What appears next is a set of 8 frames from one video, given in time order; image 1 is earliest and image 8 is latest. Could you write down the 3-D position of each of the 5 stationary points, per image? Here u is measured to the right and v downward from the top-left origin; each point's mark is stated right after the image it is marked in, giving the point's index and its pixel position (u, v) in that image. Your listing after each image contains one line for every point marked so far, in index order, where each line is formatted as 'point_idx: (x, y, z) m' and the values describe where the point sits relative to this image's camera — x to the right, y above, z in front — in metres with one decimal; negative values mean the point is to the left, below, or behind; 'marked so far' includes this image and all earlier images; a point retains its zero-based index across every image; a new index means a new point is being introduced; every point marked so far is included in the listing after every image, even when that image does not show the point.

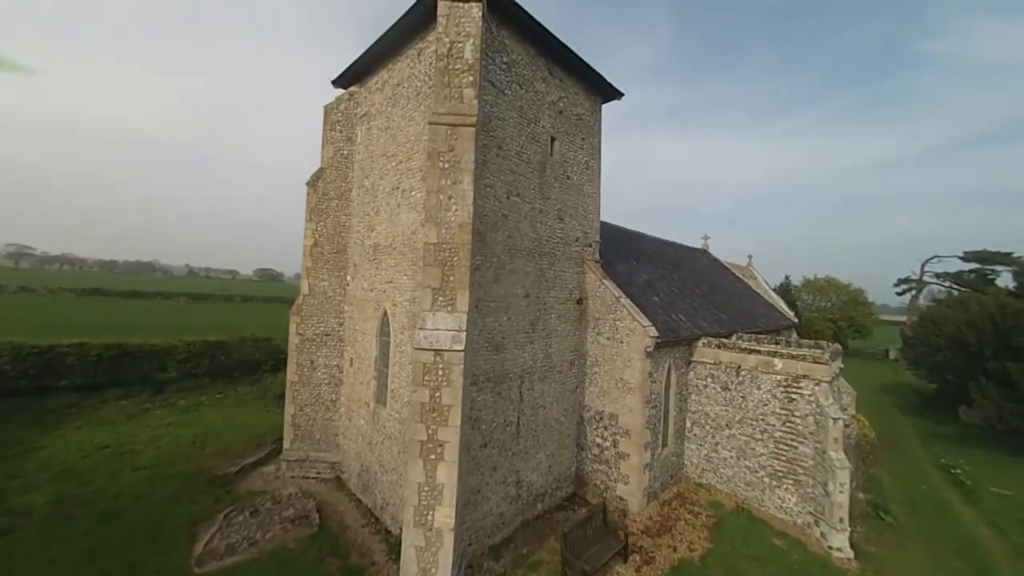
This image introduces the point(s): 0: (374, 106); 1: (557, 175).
0: (-3.0, +4.0, +10.9) m
1: (+1.0, +2.4, +10.6) m
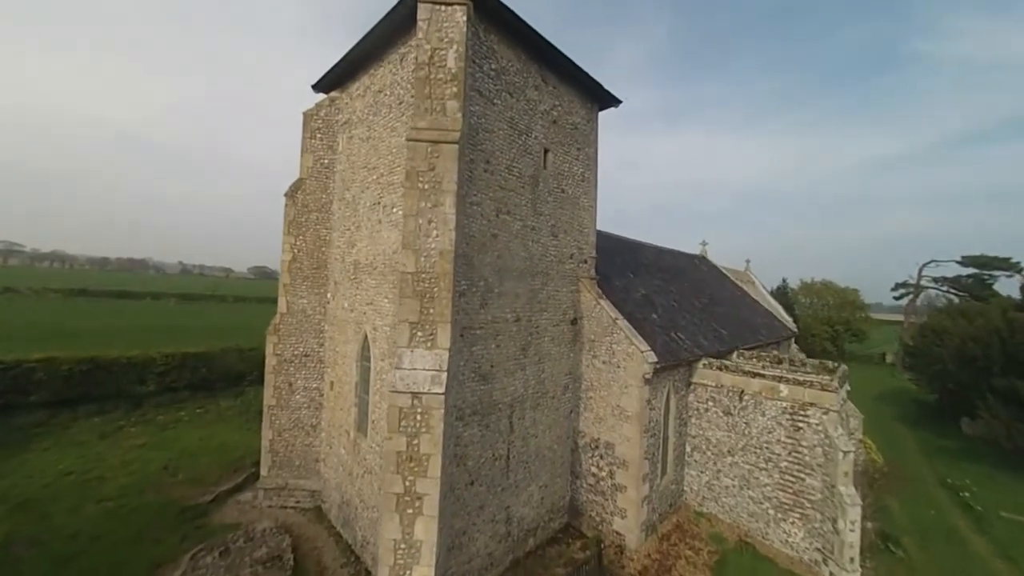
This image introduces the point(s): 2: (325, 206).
0: (-3.2, +3.6, +10.2) m
1: (+0.8, +2.0, +9.9) m
2: (-4.2, +1.9, +11.1) m
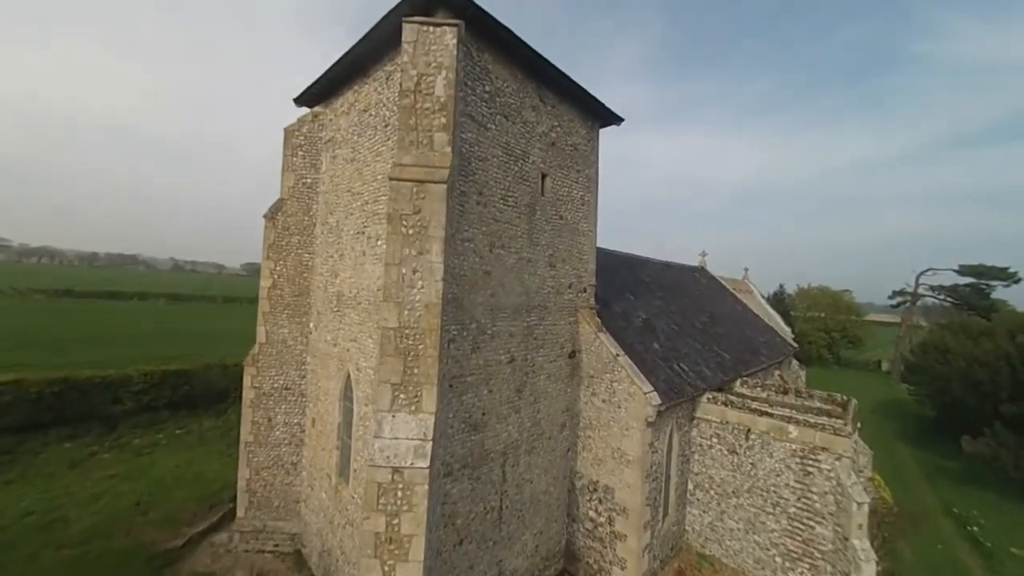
0: (-3.3, +3.0, +9.5) m
1: (+0.7, +1.3, +9.3) m
2: (-4.3, +1.3, +10.4) m
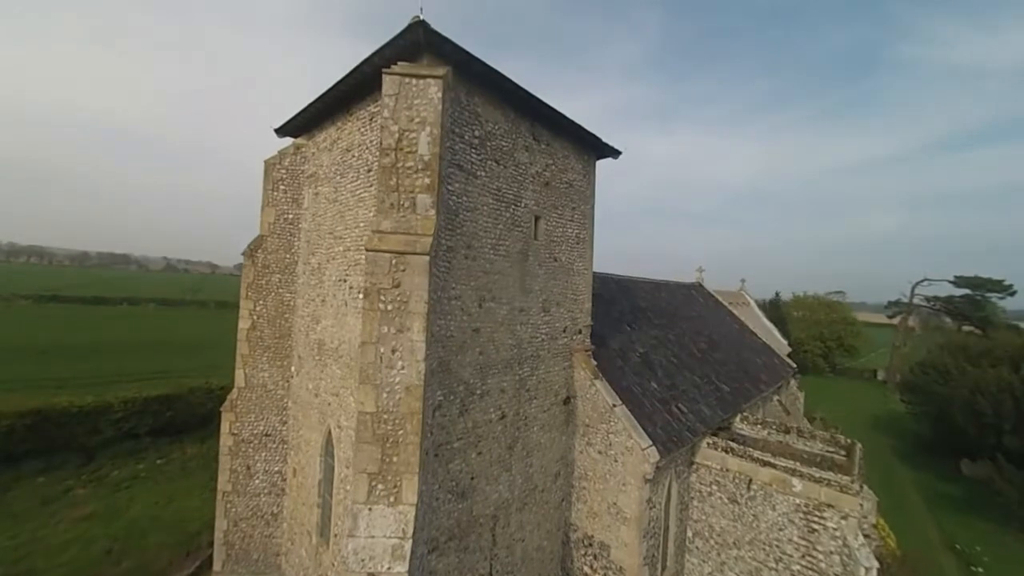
0: (-3.4, +2.2, +9.0) m
1: (+0.5, +0.5, +8.8) m
2: (-4.5, +0.4, +9.9) m
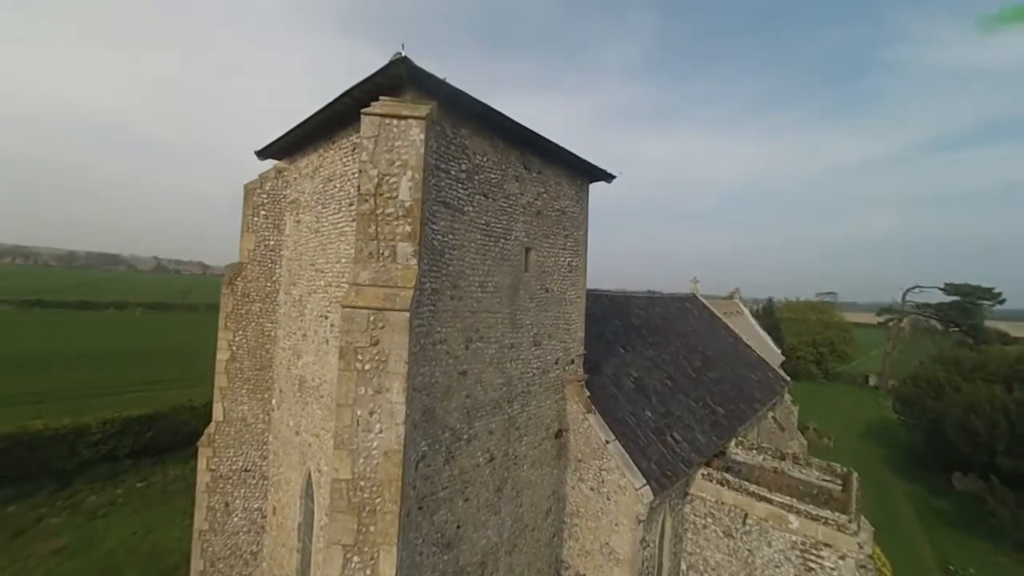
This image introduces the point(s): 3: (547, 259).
0: (-3.6, +1.6, +8.6) m
1: (+0.4, -0.1, +8.5) m
2: (-4.7, -0.1, +9.5) m
3: (+0.6, +0.5, +8.8) m
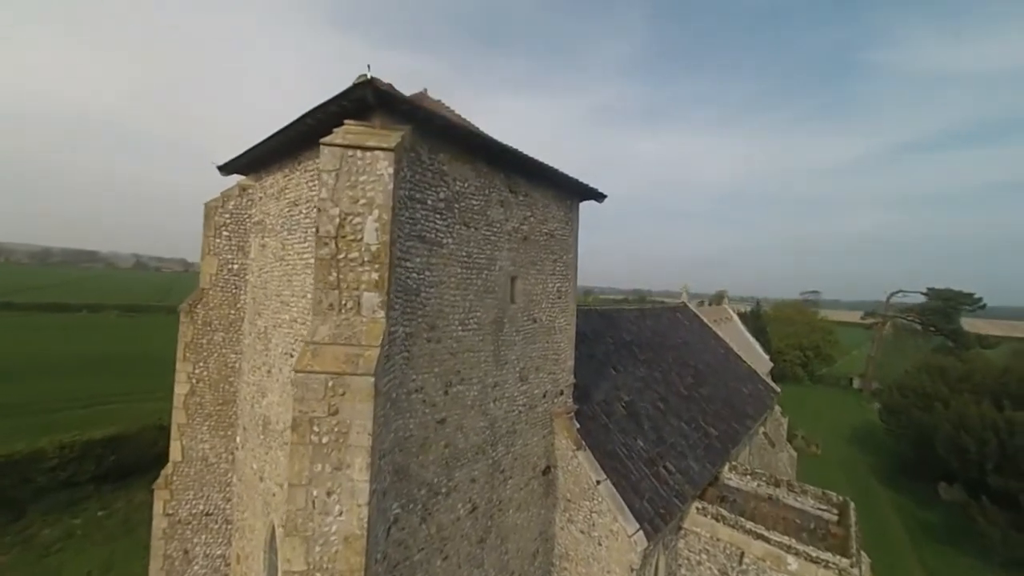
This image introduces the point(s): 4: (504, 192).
0: (-3.9, +1.1, +7.9) m
1: (+0.1, -0.6, +7.8) m
2: (-4.9, -0.6, +8.7) m
3: (+0.4, 0.0, +8.2) m
4: (-0.1, +1.4, +7.3) m
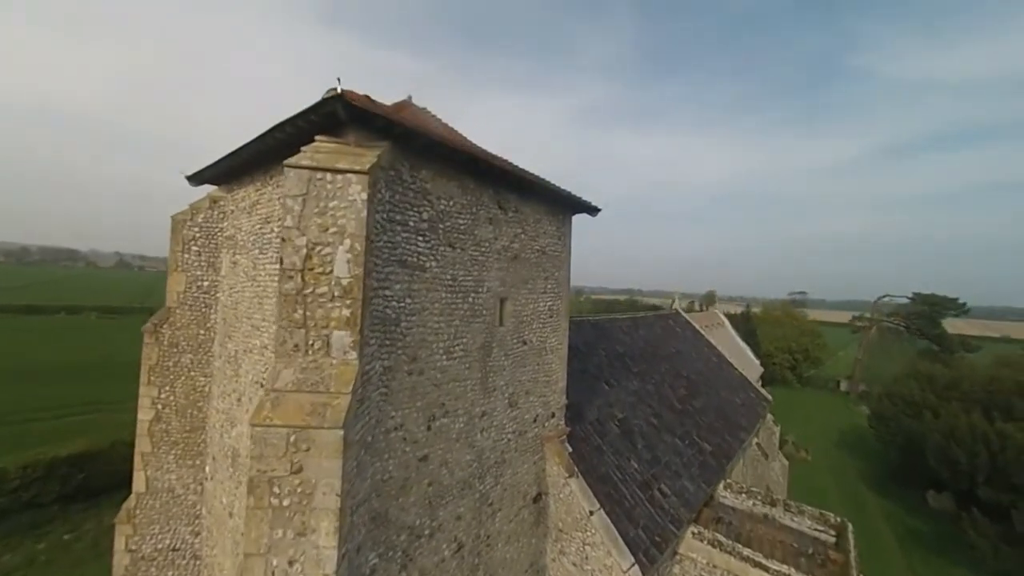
0: (-4.0, +0.8, +7.3) m
1: (-0.1, -0.9, +7.4) m
2: (-5.1, -0.9, +8.2) m
3: (+0.2, -0.3, +7.7) m
4: (-0.3, +1.1, +6.8) m
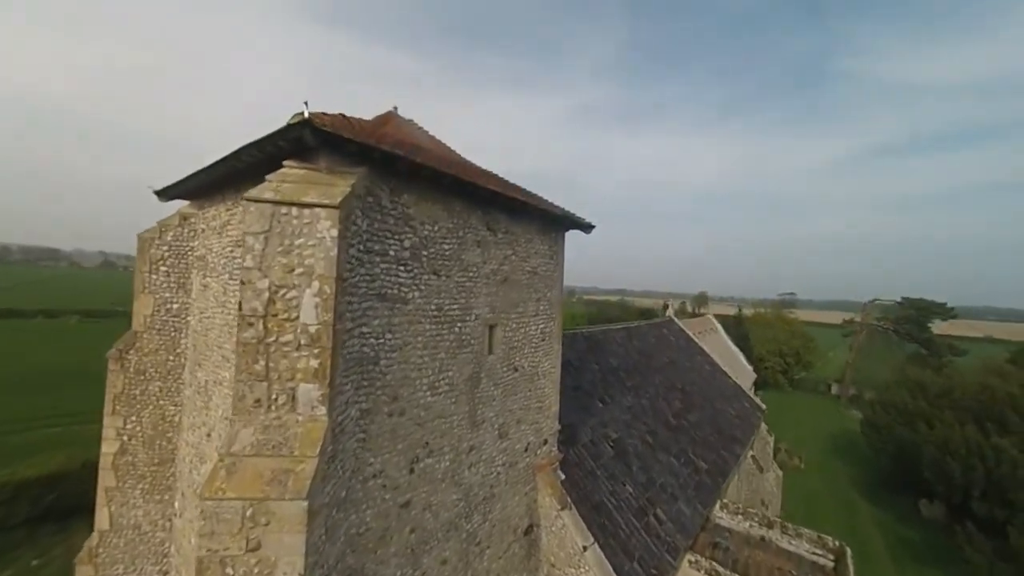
0: (-4.2, +0.5, +6.8) m
1: (-0.2, -1.2, +7.0) m
2: (-5.3, -1.3, +7.7) m
3: (+0.1, -0.7, +7.3) m
4: (-0.4, +0.7, +6.4) m
